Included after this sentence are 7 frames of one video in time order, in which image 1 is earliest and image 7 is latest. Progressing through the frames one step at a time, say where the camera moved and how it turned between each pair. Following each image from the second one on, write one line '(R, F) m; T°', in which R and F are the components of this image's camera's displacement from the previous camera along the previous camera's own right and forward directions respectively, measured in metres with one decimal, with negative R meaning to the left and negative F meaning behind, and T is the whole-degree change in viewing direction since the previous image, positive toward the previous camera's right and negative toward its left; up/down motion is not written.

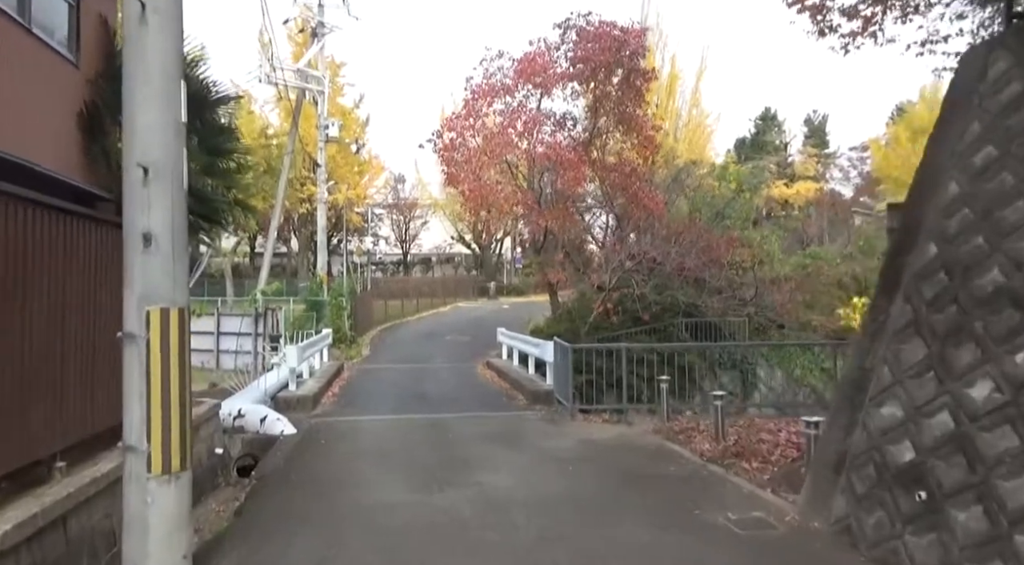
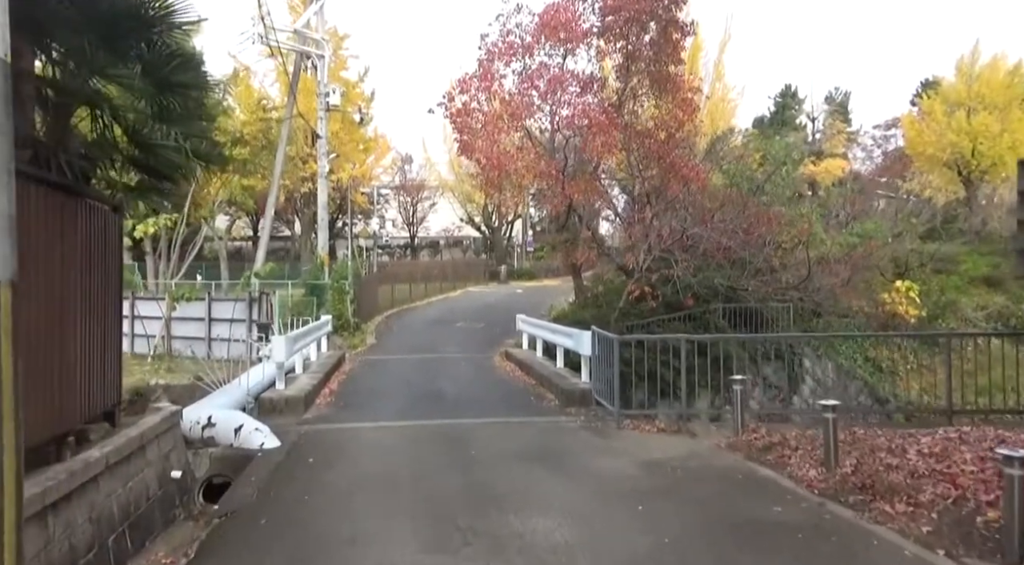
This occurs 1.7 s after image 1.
(-0.3, +1.7) m; -1°
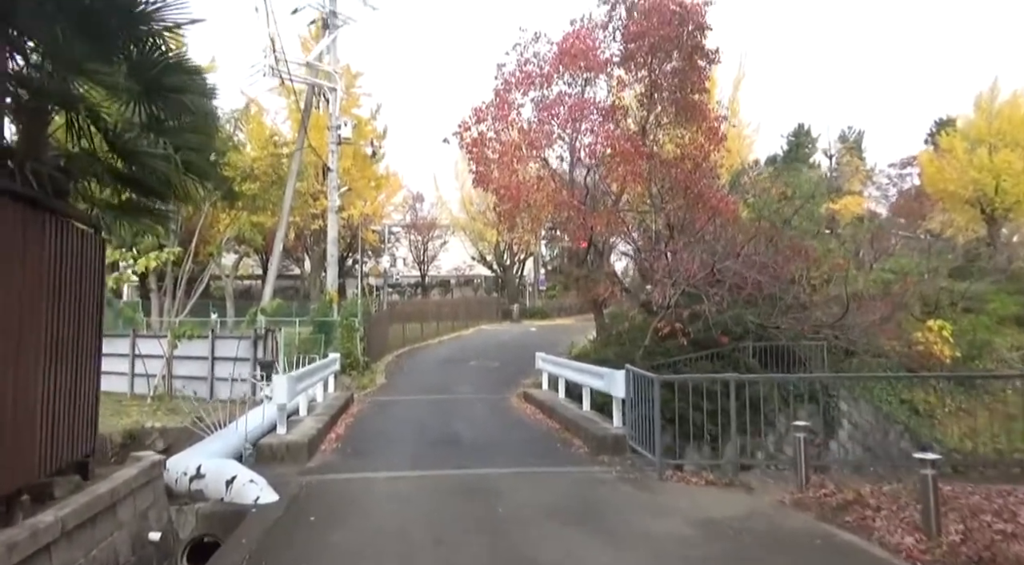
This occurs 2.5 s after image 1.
(-0.2, +0.8) m; -1°
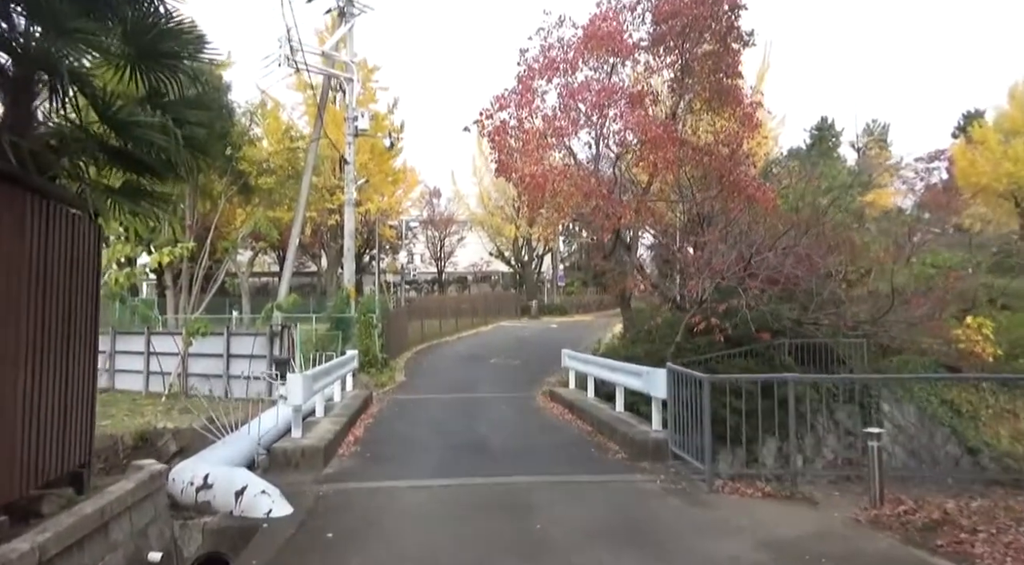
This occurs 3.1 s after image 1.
(-0.2, +0.6) m; -1°
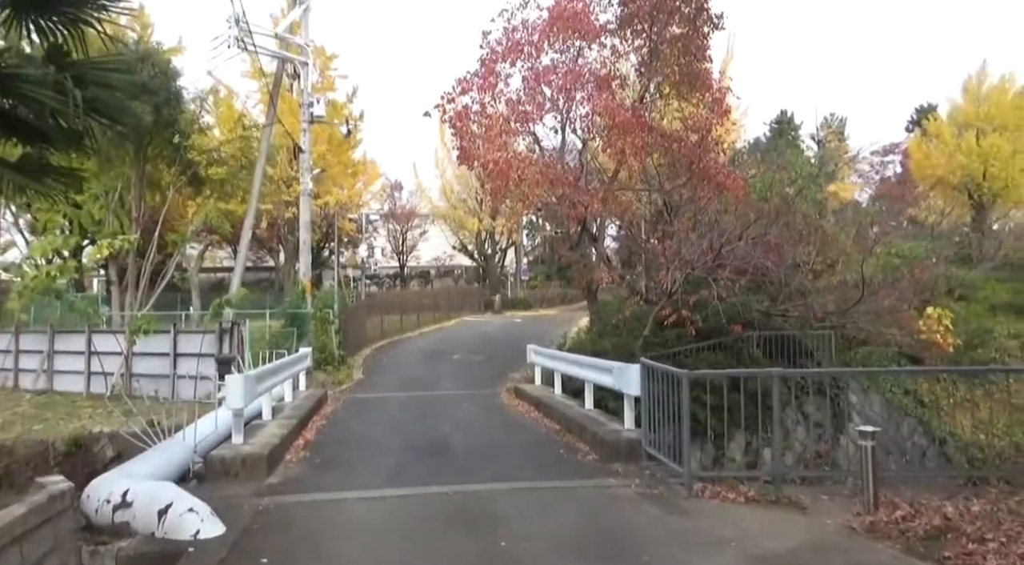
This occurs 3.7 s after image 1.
(0.0, +0.5) m; +3°
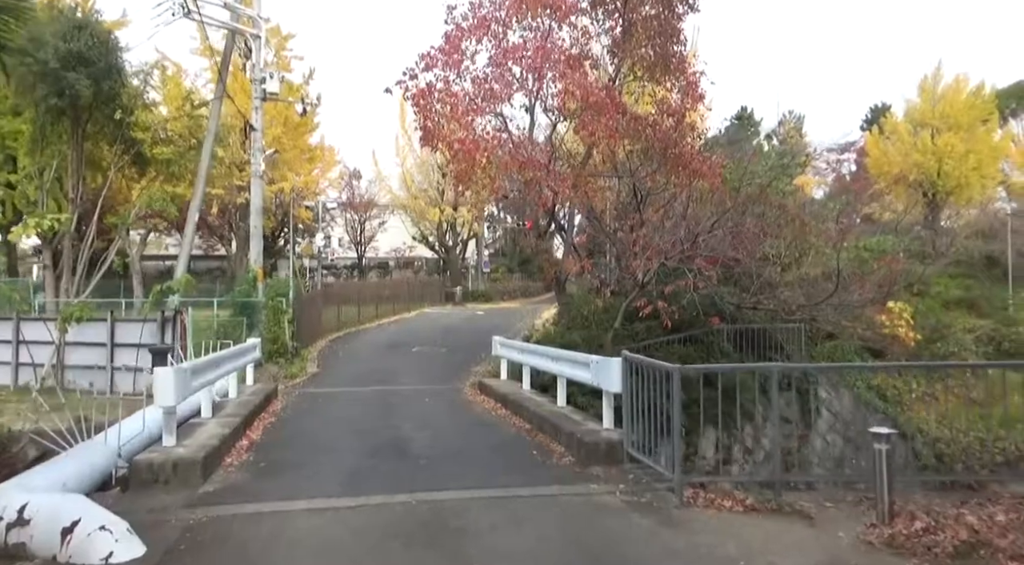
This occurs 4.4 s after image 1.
(-0.1, +0.6) m; +3°
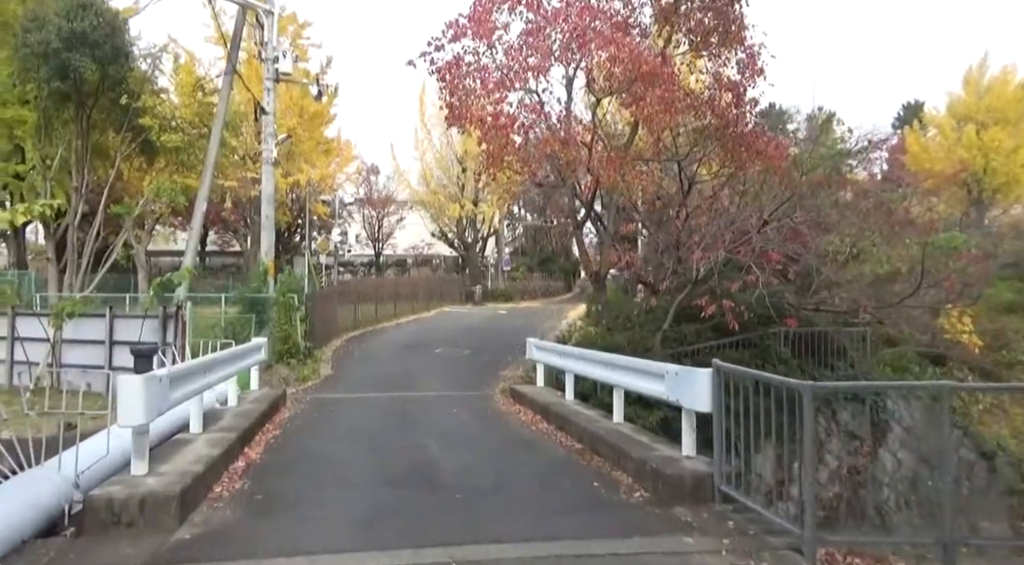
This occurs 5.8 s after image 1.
(-0.3, +1.3) m; -1°
